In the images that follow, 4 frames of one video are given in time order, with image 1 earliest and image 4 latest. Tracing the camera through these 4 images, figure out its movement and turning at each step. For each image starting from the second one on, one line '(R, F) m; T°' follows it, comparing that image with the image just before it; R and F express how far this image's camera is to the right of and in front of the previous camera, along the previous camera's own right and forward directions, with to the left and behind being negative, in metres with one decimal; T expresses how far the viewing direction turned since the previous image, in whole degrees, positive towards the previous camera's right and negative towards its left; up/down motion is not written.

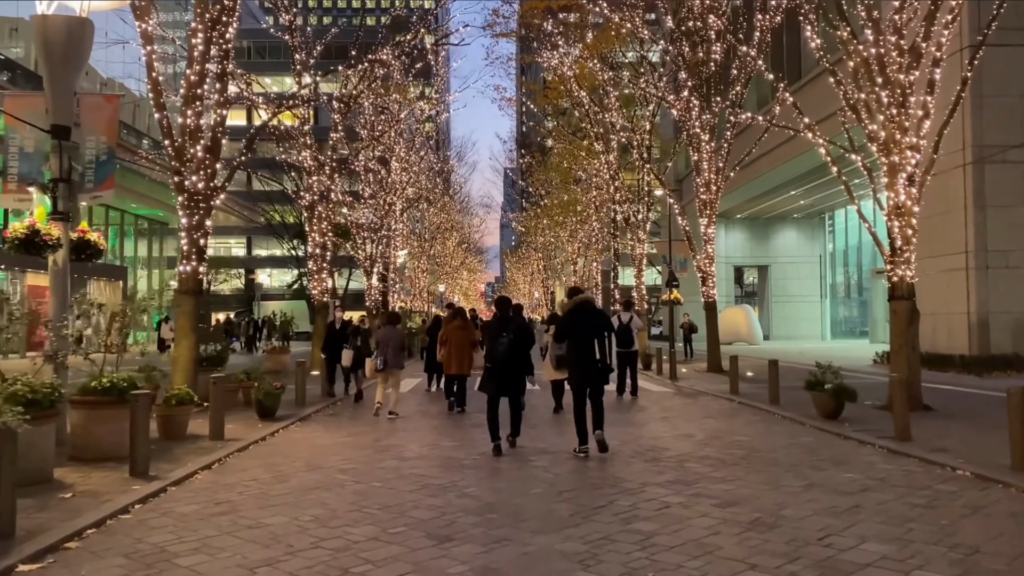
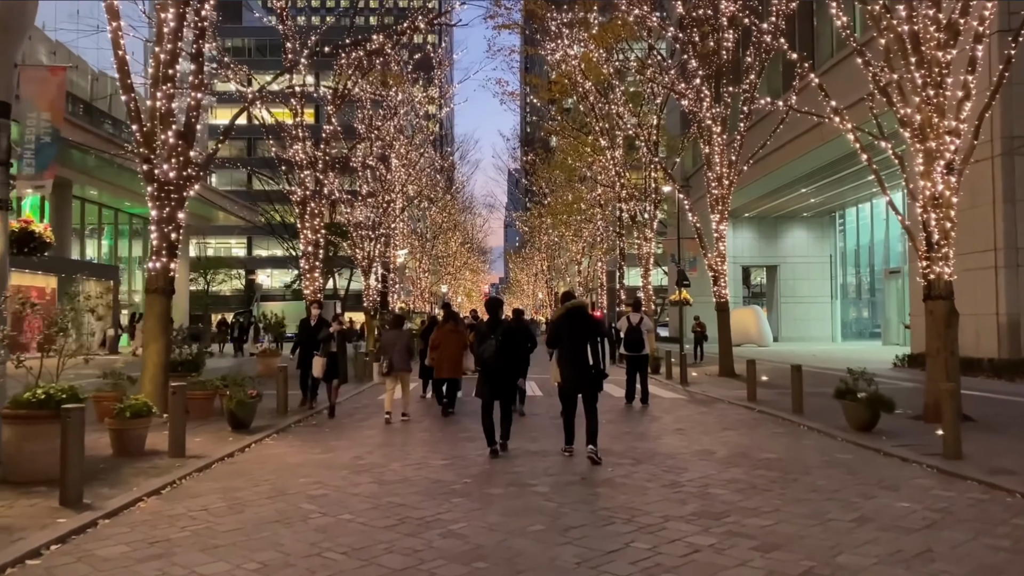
(+0.1, +1.0) m; 0°
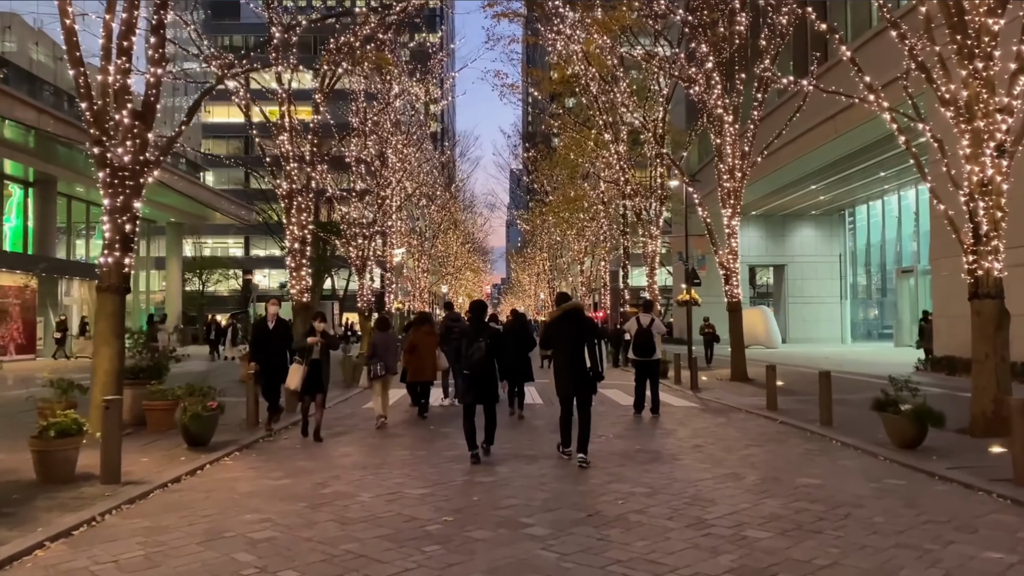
(+0.1, +1.2) m; 0°
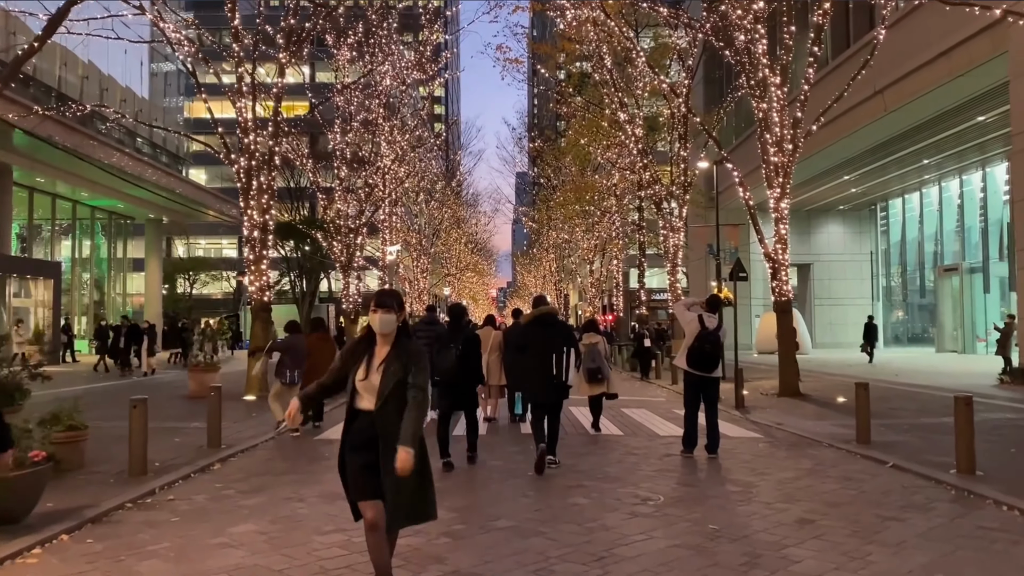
(+0.1, +3.2) m; 0°
